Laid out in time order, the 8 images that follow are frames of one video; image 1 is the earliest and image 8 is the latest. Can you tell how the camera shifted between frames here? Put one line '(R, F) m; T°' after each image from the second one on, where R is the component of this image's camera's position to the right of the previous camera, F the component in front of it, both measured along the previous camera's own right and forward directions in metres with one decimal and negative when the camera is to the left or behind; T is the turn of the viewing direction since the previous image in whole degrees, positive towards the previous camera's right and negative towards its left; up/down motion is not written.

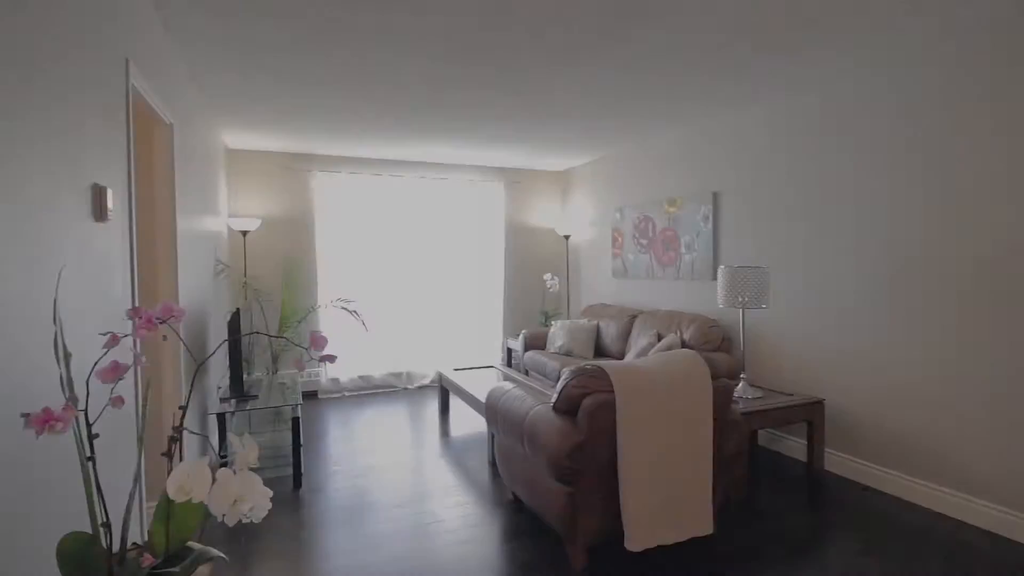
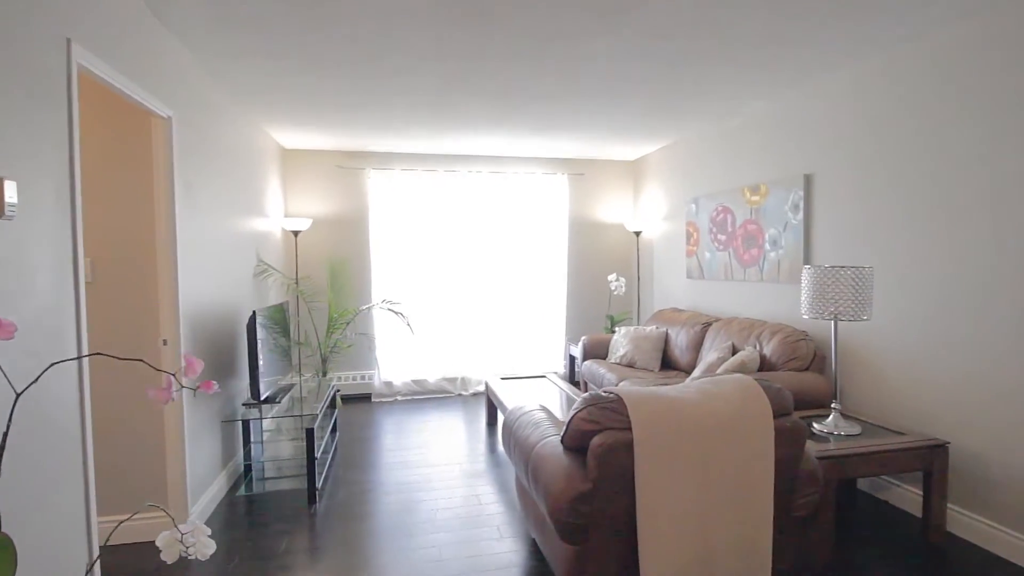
(+0.3, +0.5) m; -10°
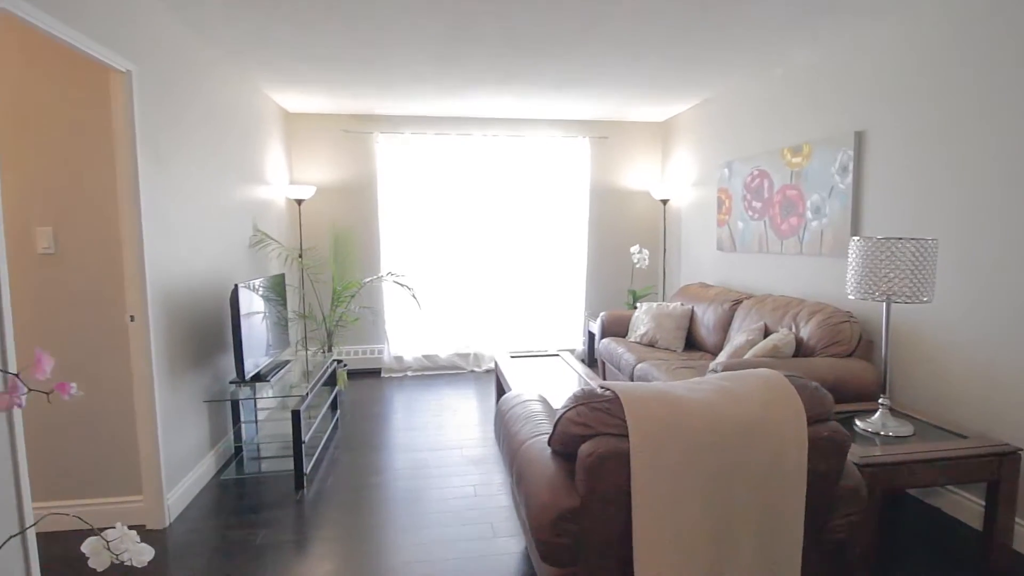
(+0.2, +0.3) m; -3°
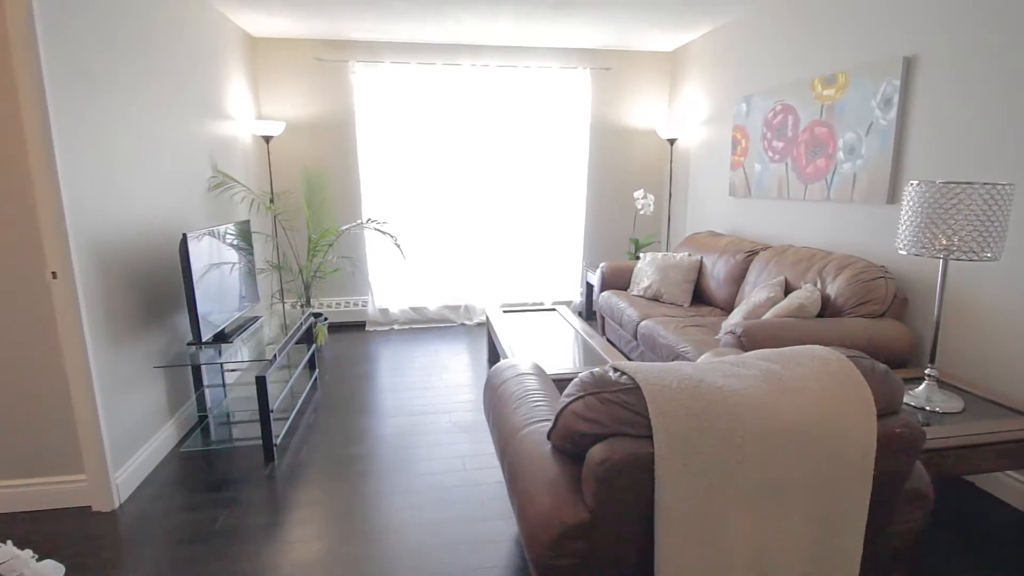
(0.0, +0.3) m; +1°
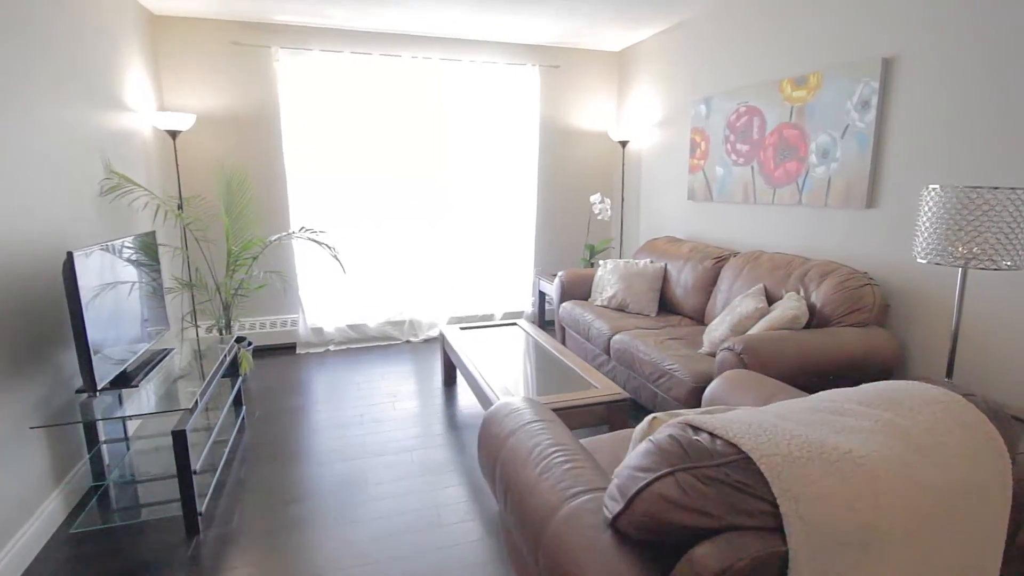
(-0.2, +0.3) m; +8°
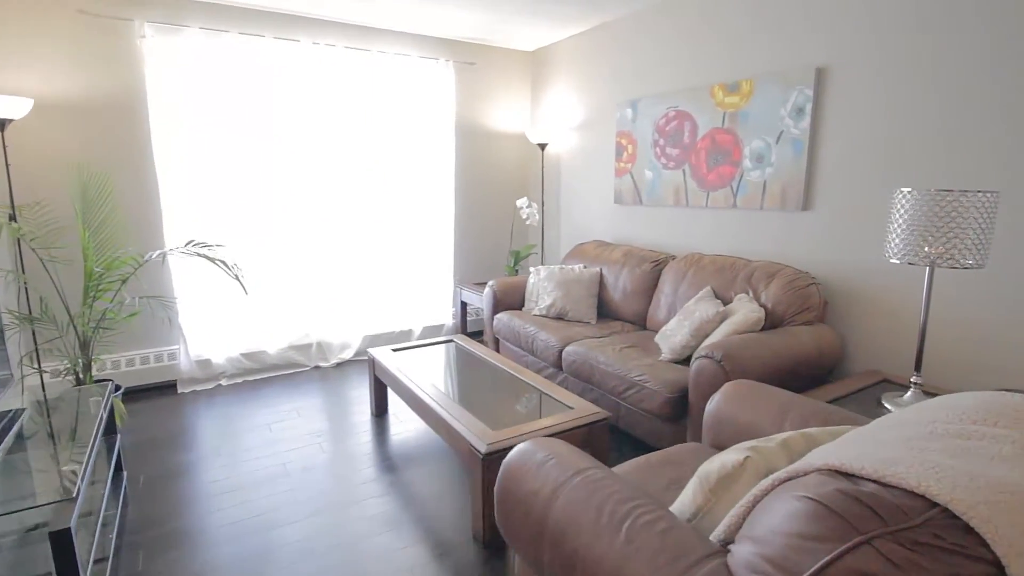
(-0.4, +0.3) m; +13°
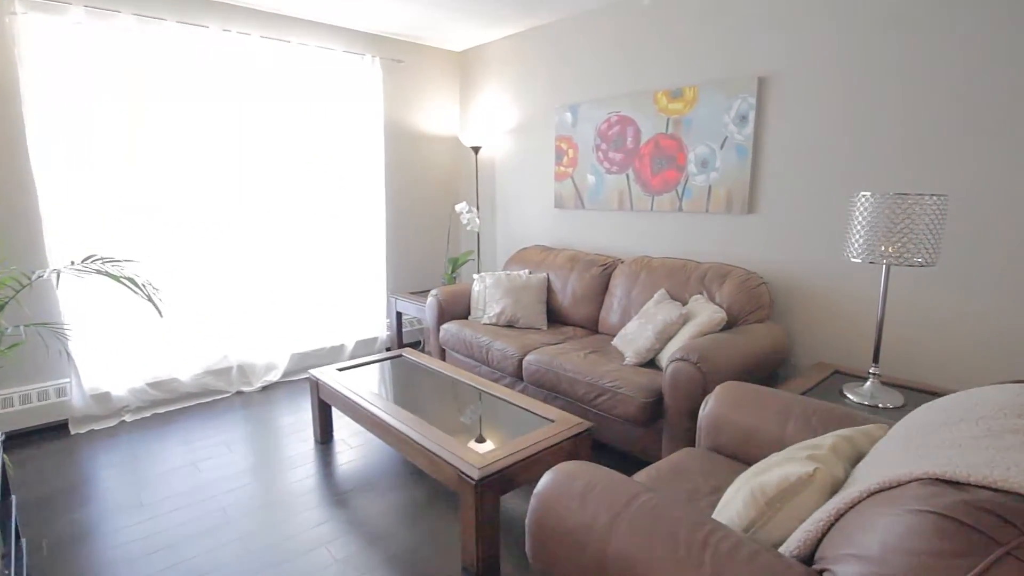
(-0.3, +0.1) m; +11°
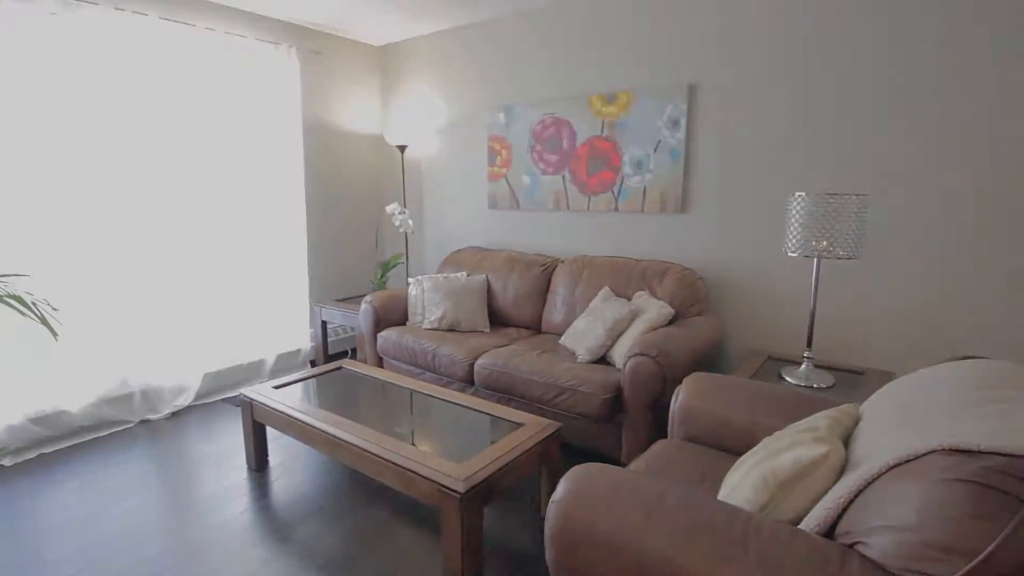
(-0.2, +0.1) m; +11°
